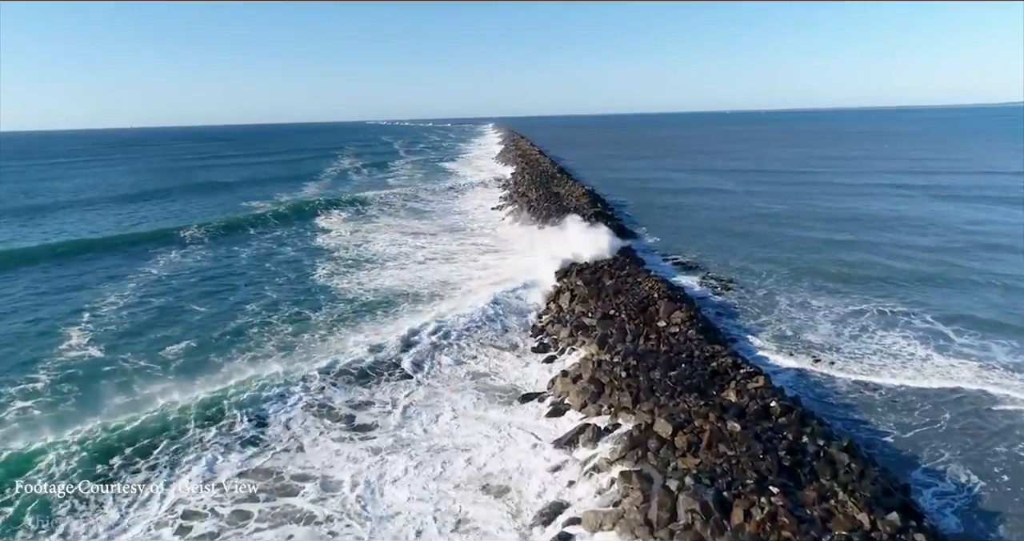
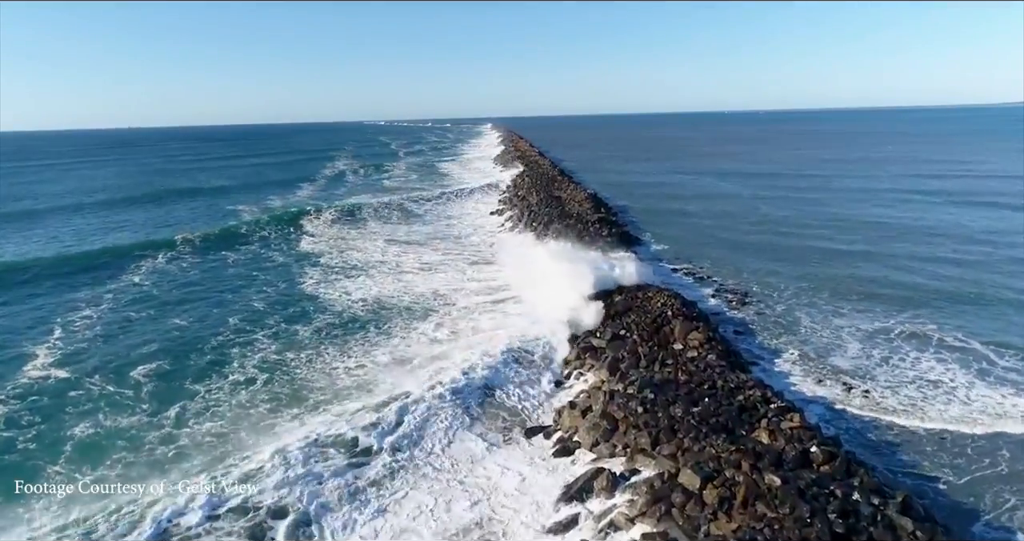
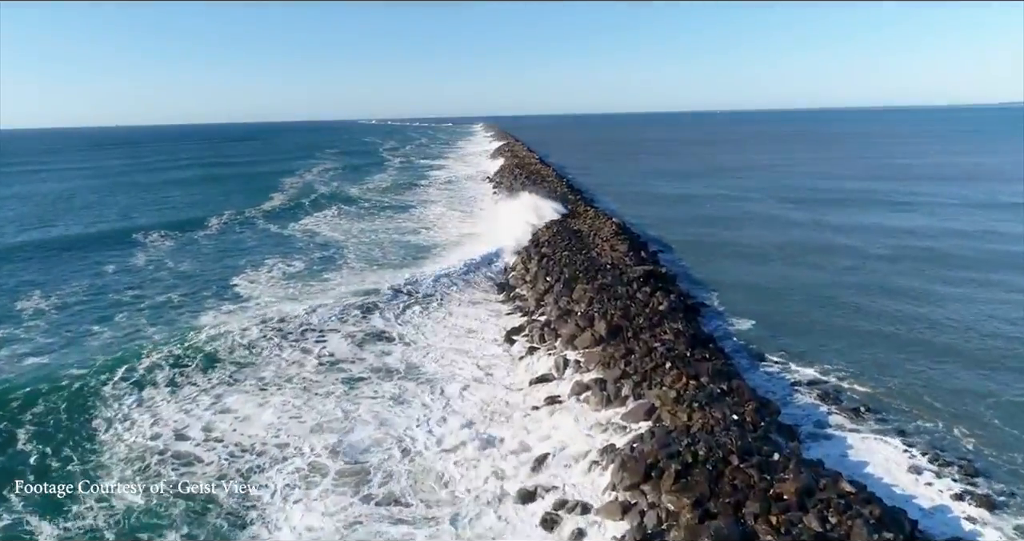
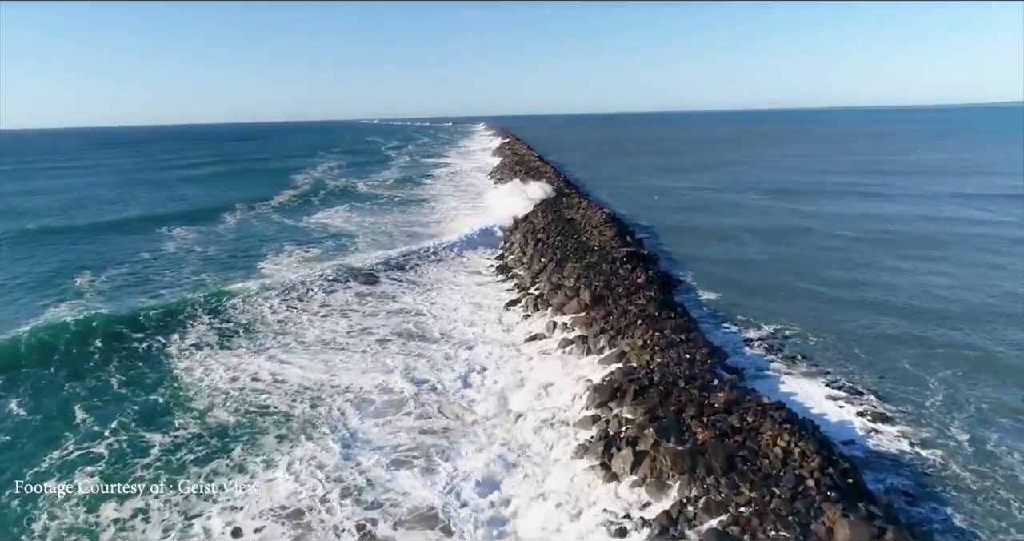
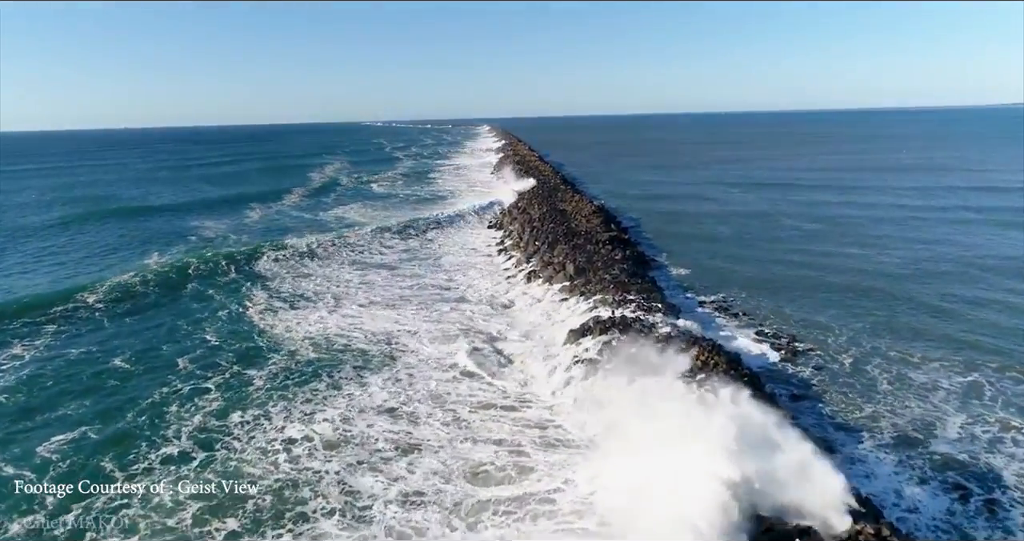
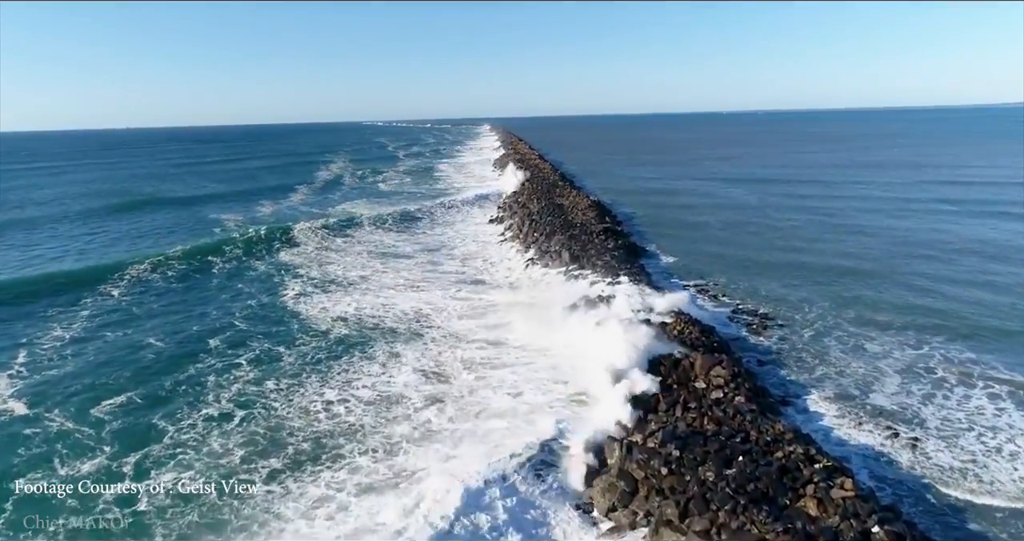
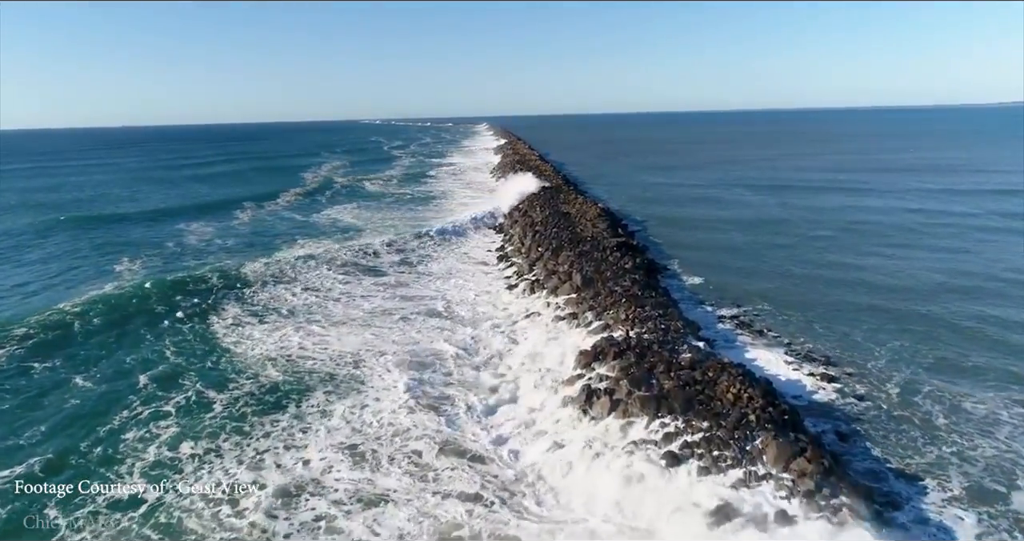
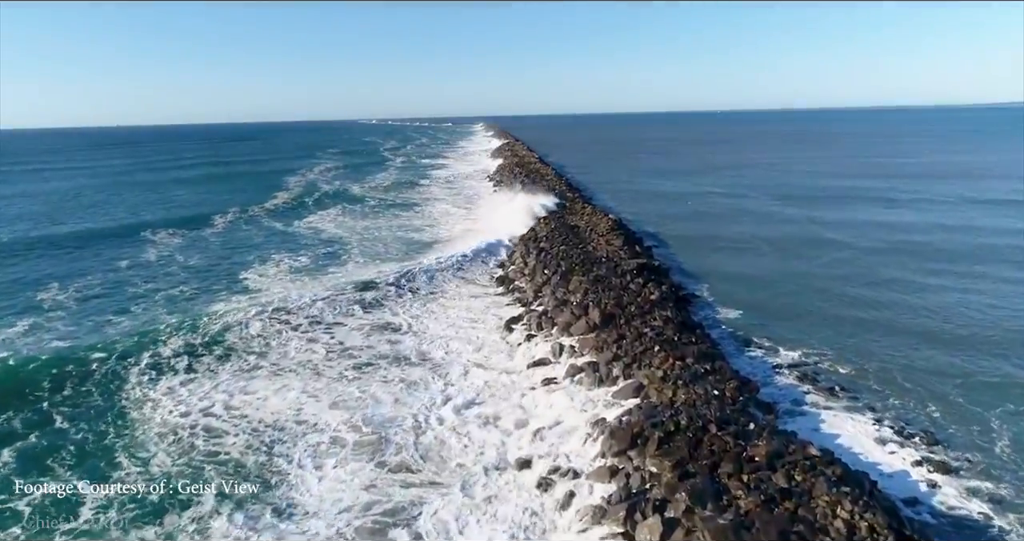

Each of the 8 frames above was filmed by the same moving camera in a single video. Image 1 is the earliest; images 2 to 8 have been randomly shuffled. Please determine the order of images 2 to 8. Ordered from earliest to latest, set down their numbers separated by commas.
2, 6, 5, 7, 4, 8, 3
